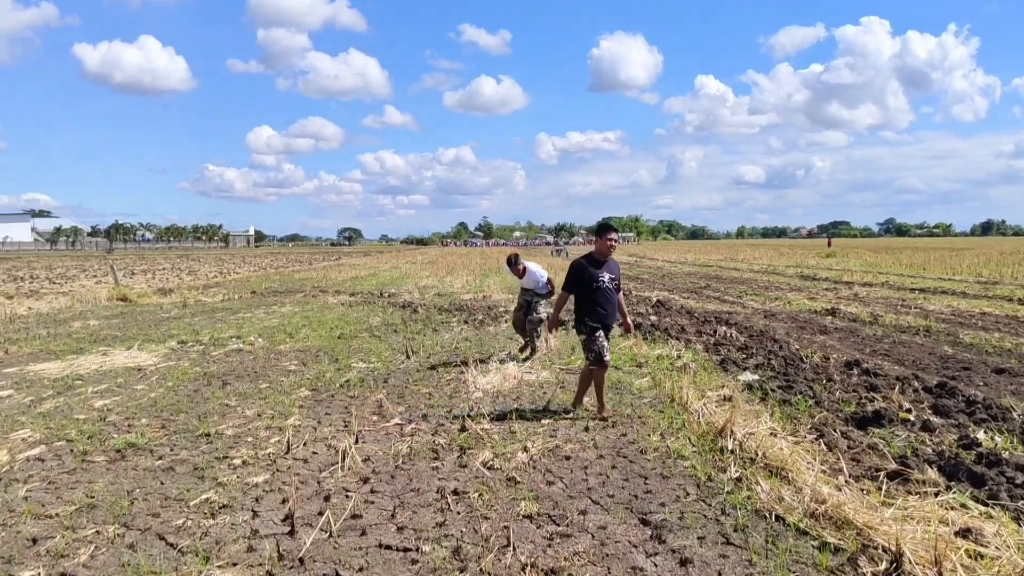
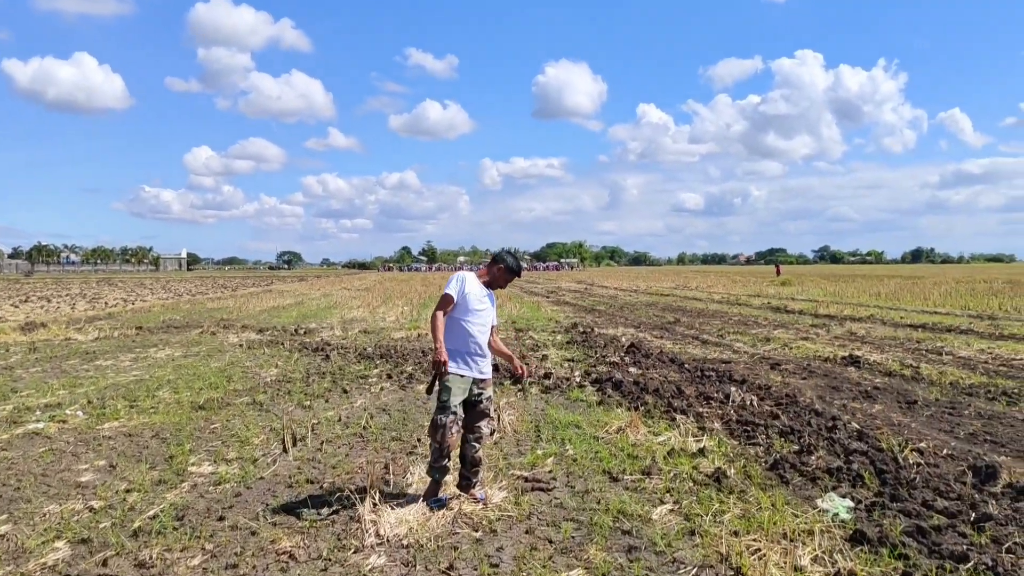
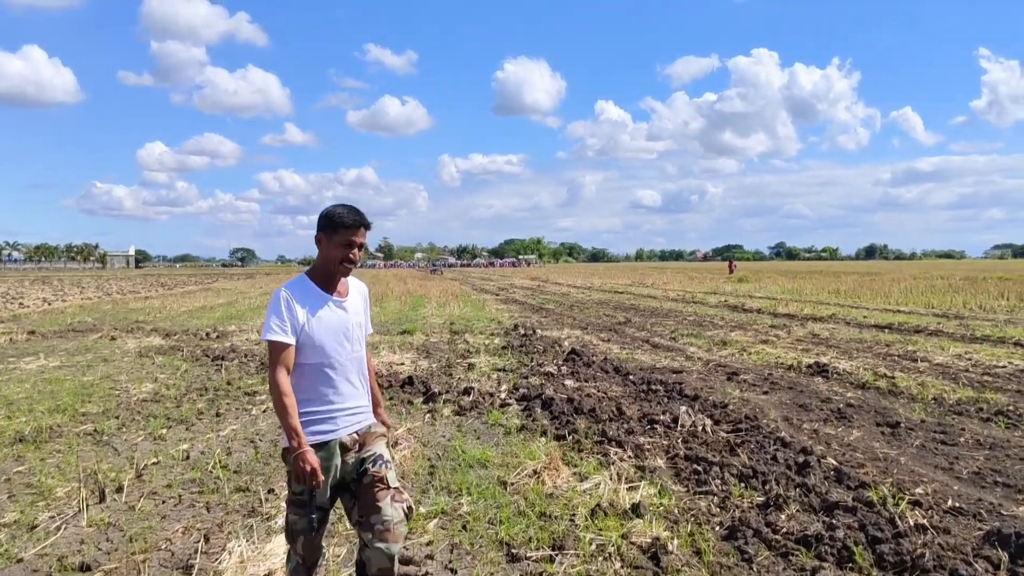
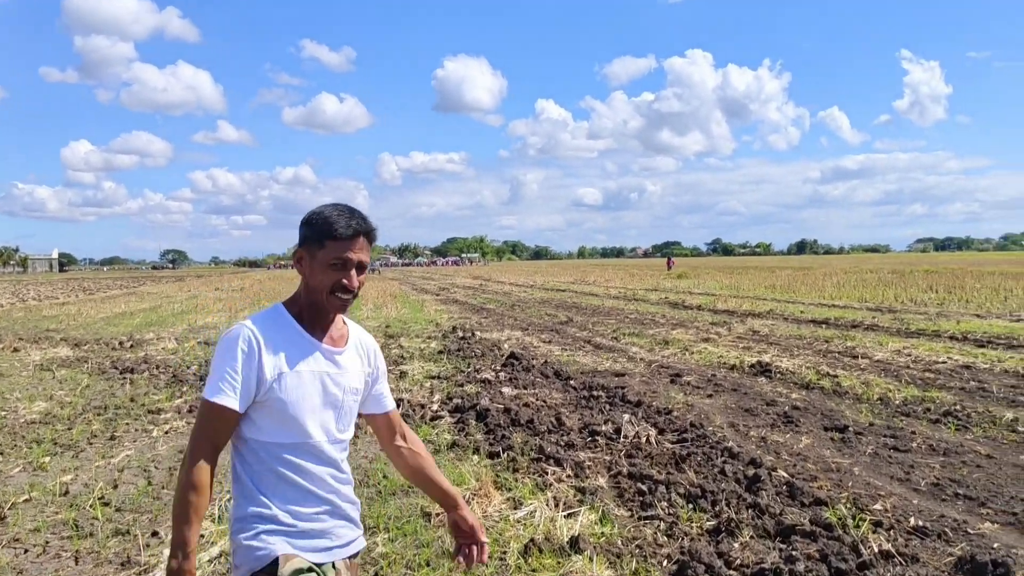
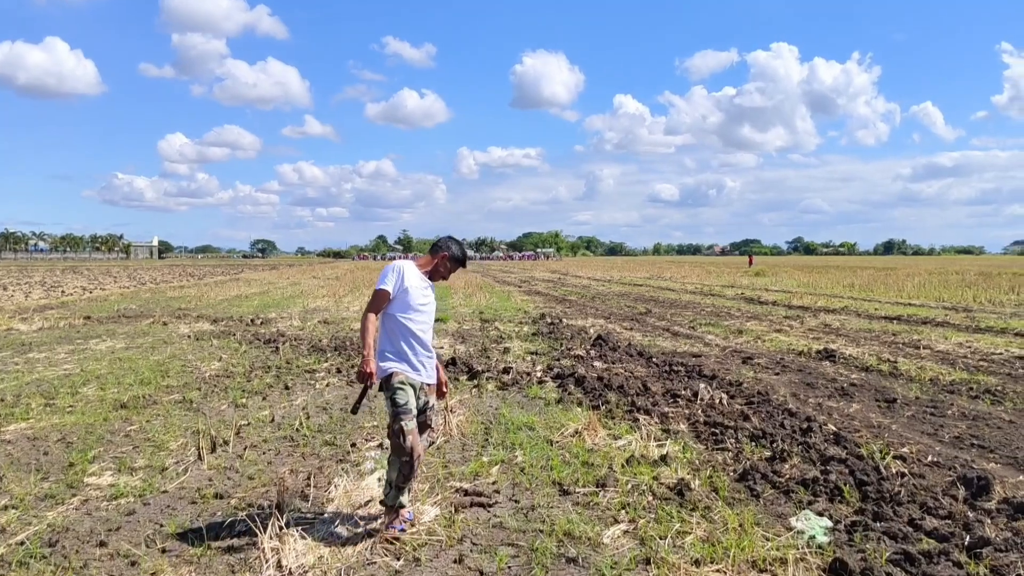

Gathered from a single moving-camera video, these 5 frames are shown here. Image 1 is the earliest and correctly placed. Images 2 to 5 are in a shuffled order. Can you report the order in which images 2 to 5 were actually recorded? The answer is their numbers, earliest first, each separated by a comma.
2, 5, 3, 4
